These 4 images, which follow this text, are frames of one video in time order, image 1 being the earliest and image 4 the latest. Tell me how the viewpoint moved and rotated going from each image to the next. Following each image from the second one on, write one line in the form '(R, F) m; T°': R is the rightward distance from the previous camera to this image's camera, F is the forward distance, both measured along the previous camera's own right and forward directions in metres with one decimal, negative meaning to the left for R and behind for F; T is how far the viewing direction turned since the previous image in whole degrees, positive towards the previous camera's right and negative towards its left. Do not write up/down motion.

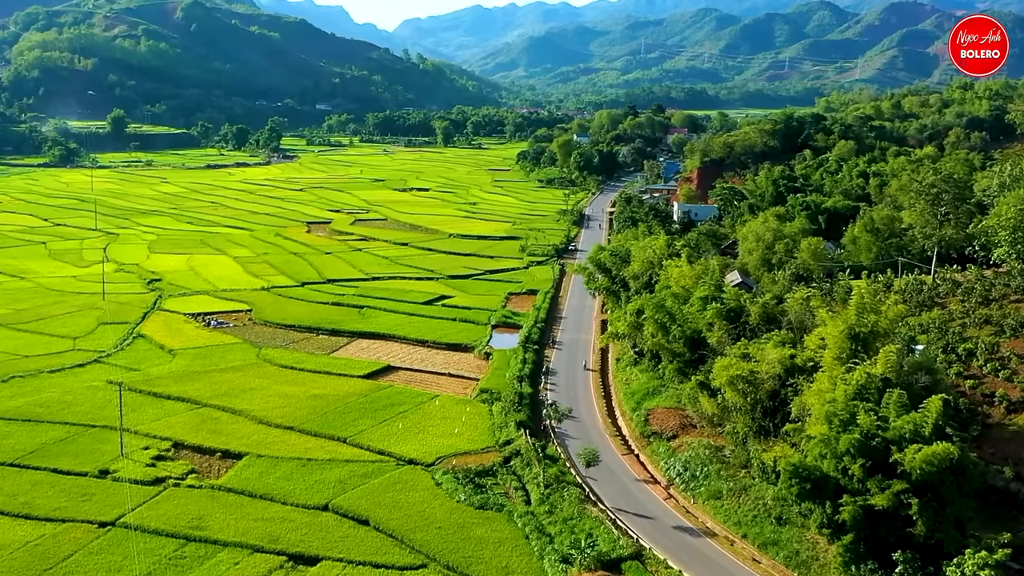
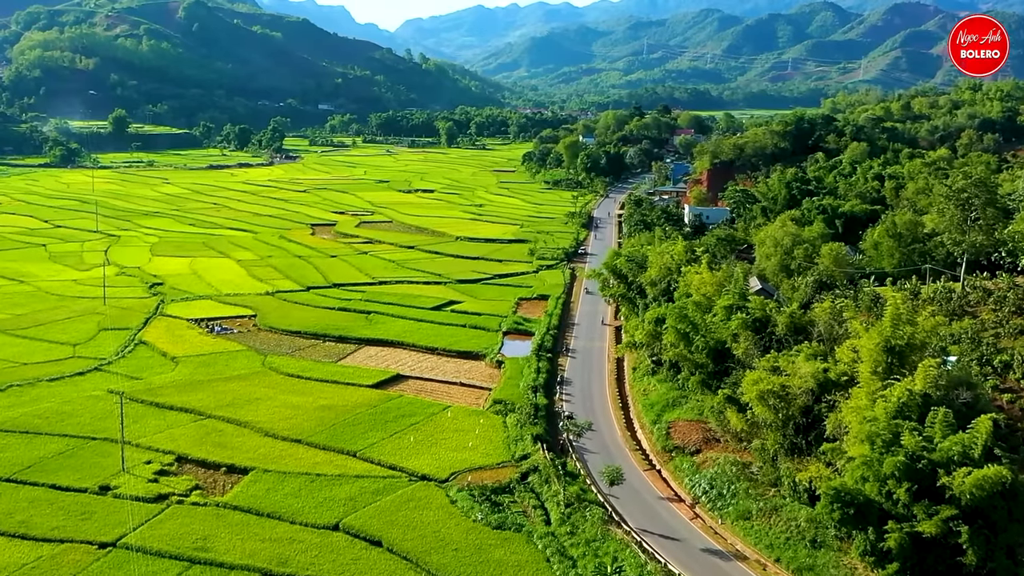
(-0.7, +1.4) m; 0°
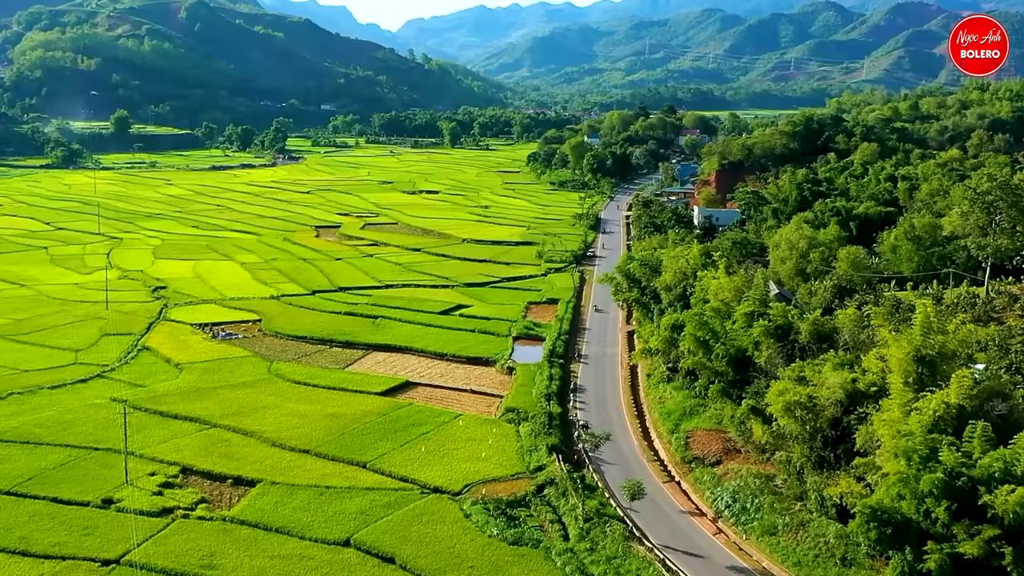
(-0.6, +1.0) m; 0°
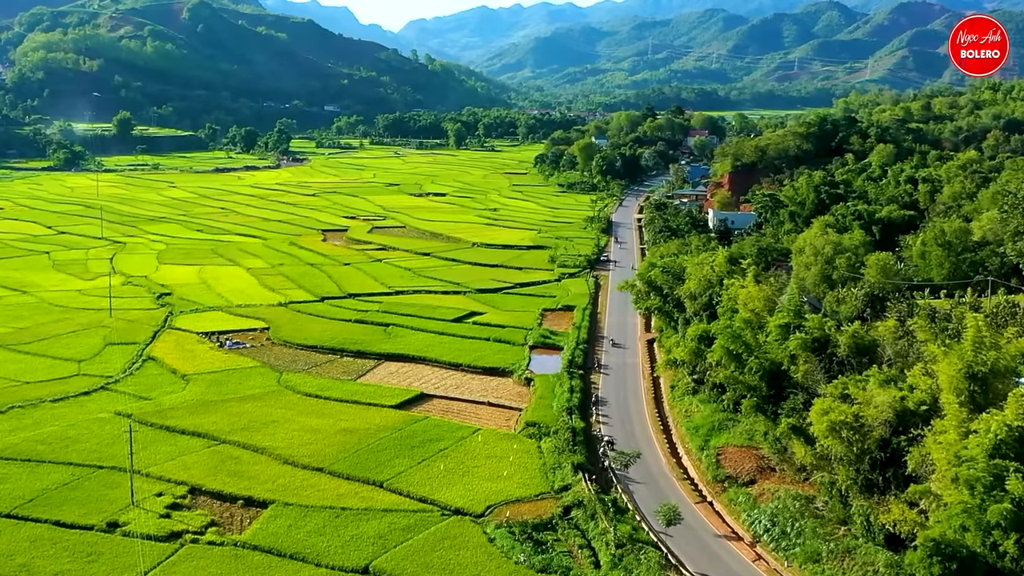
(-0.9, +1.5) m; 0°
